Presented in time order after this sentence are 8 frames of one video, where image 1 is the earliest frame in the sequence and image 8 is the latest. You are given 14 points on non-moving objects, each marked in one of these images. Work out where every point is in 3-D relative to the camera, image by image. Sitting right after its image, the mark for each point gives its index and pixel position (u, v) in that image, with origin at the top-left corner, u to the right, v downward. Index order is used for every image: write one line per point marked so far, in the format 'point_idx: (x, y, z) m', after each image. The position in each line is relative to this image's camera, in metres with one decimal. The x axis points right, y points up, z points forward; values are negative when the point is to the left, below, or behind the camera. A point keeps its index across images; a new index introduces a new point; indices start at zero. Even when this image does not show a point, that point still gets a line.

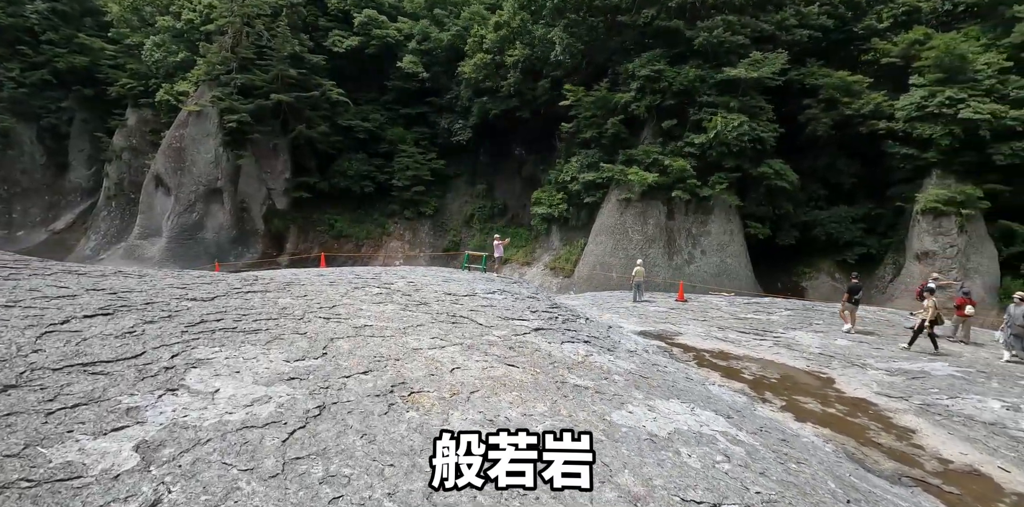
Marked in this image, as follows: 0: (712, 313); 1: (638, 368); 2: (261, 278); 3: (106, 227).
0: (+4.1, -1.3, +9.5) m
1: (+1.3, -1.2, +4.7) m
2: (-3.6, -0.4, +6.8) m
3: (-16.9, +1.2, +19.7) m
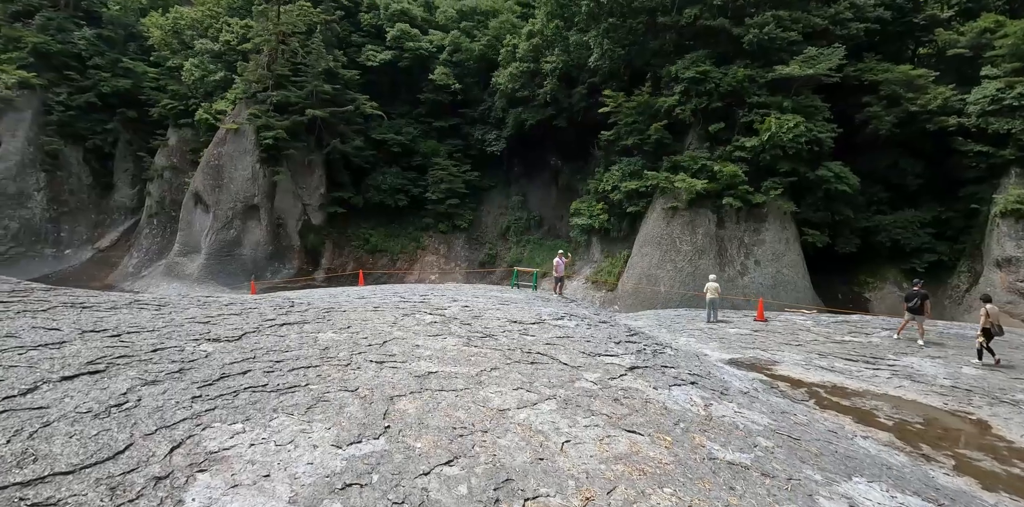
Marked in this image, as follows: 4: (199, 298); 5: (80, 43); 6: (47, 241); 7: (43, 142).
0: (+5.1, -1.5, +8.3) m
1: (+2.1, -1.3, +3.7) m
2: (-2.7, -0.7, +6.1) m
3: (-15.3, +0.4, +19.7) m
4: (-3.7, -0.6, +5.6) m
5: (-18.3, +8.8, +19.8) m
6: (-19.2, +0.6, +19.4) m
7: (-19.4, +4.6, +19.4) m
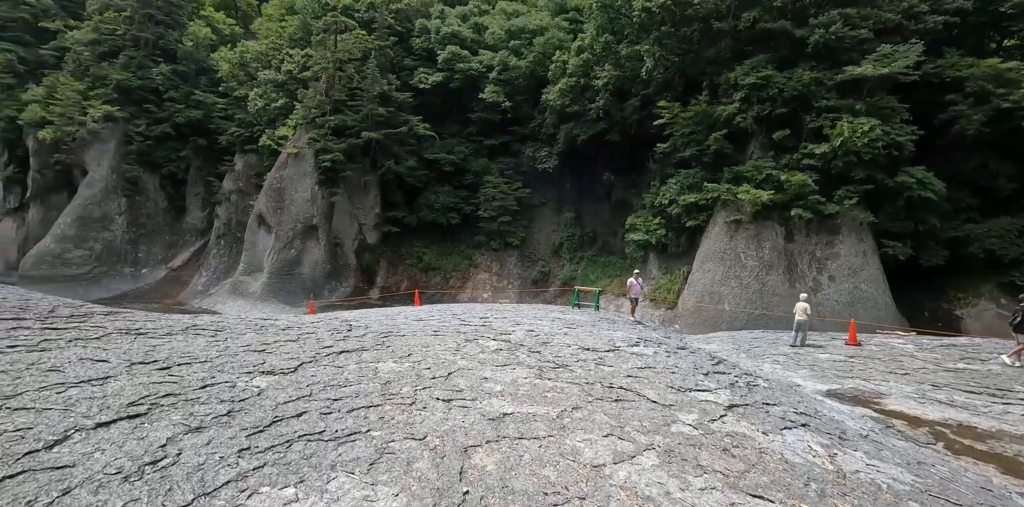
0: (+6.1, -1.7, +7.2) m
1: (+2.6, -1.5, +3.0) m
2: (-1.9, -0.9, +5.9) m
3: (-13.0, -0.5, +20.7) m
4: (-3.0, -0.8, +5.4) m
5: (-16.1, +7.9, +21.4) m
6: (-17.0, -0.3, +20.8) m
7: (-17.2, +3.7, +21.0) m
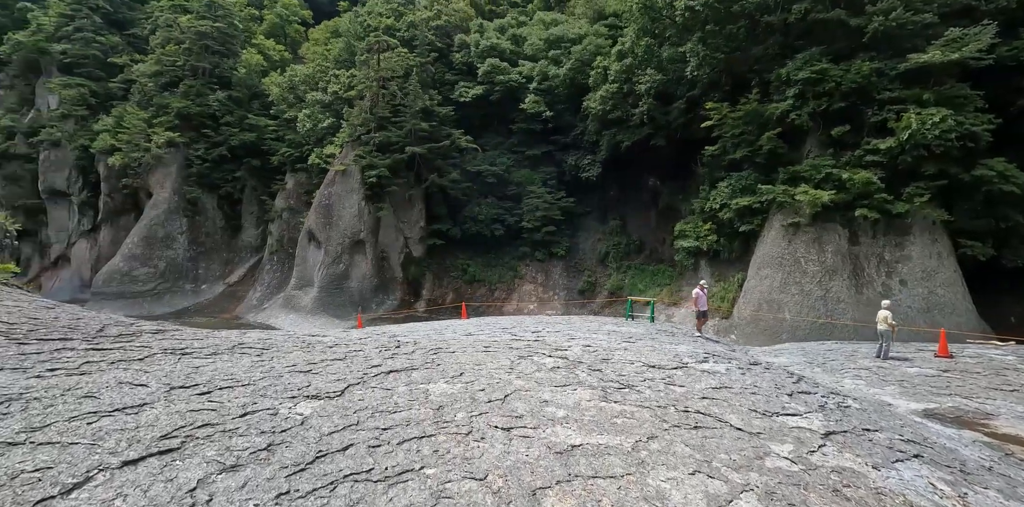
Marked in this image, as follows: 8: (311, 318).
0: (+6.9, -1.7, +6.4) m
1: (+3.0, -1.5, +2.4) m
2: (-1.3, -1.1, +5.7) m
3: (-11.1, -1.2, +21.5) m
4: (-2.4, -1.0, +5.4) m
5: (-14.3, +7.1, +22.6) m
6: (-15.1, -1.1, +21.8) m
7: (-15.3, +2.9, +22.1) m
8: (-7.8, -2.5, +18.3) m
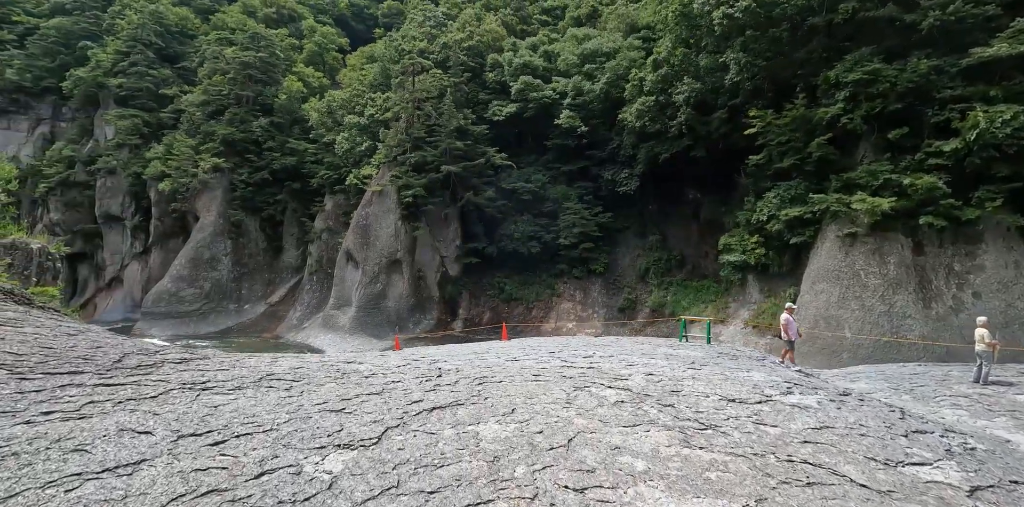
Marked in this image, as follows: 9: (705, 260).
0: (+7.4, -1.8, +5.4) m
1: (+3.3, -1.5, +1.7) m
2: (-0.8, -1.3, +5.3) m
3: (-9.4, -2.1, +21.7) m
4: (-1.9, -1.2, +5.1) m
5: (-12.6, +6.1, +23.3) m
6: (-13.4, -2.1, +22.4) m
7: (-13.7, +1.8, +22.8) m
8: (-6.3, -3.3, +18.3) m
9: (+7.9, -0.3, +19.2) m
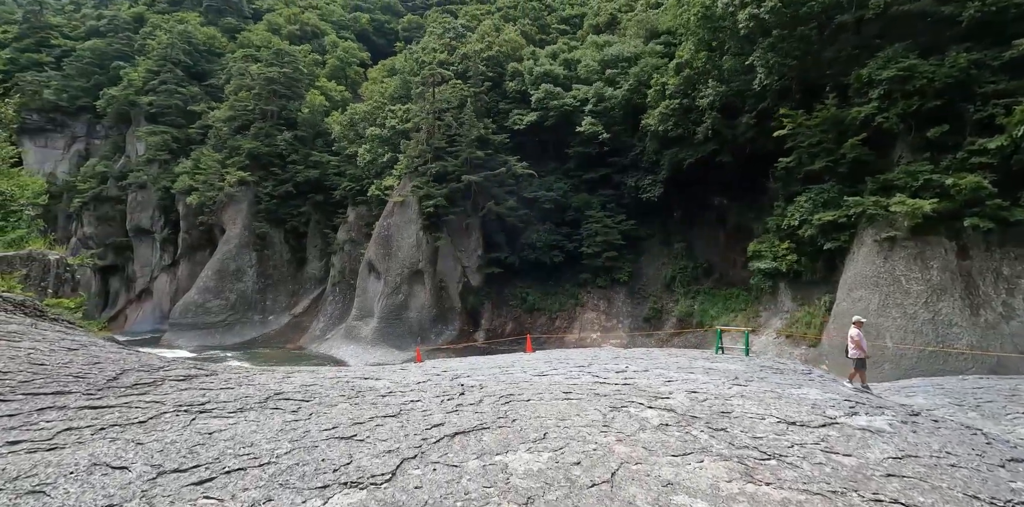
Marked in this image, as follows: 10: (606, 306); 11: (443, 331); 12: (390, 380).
0: (+7.7, -1.8, +4.7) m
1: (+3.4, -1.4, +1.3) m
2: (-0.5, -1.4, +5.0) m
3: (-8.4, -2.6, +21.7) m
4: (-1.6, -1.3, +4.8) m
5: (-11.6, +5.5, +23.7) m
6: (-12.3, -2.6, +22.6) m
7: (-12.7, +1.3, +23.1) m
8: (-5.5, -3.7, +18.2) m
9: (+8.8, -0.5, +18.5) m
10: (+3.8, -2.1, +19.5) m
11: (-2.9, -3.2, +19.1) m
12: (-1.3, -1.3, +5.0) m
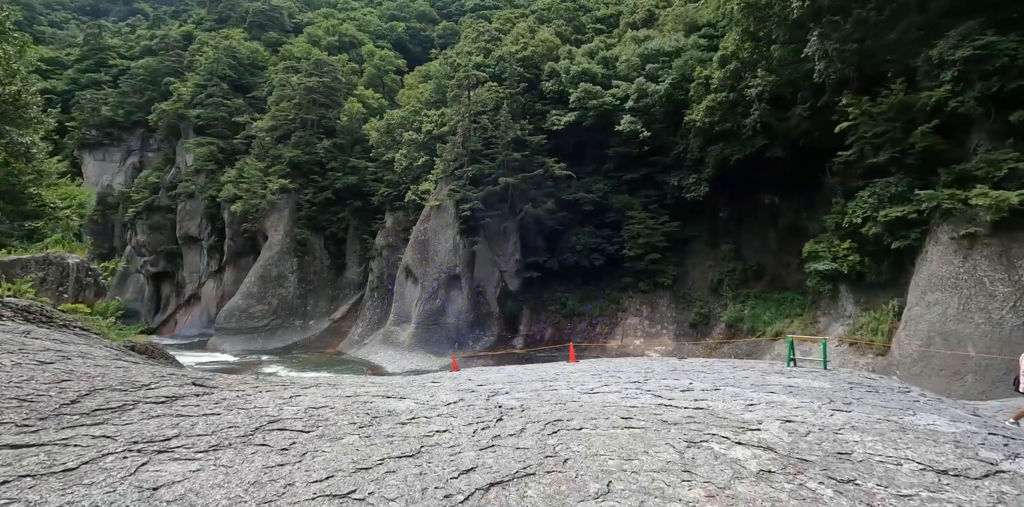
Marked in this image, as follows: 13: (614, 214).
0: (+8.1, -1.7, +3.5) m
1: (+3.5, -1.4, +0.4) m
2: (-0.1, -1.4, +4.4) m
3: (-6.7, -2.8, +21.7) m
4: (-1.2, -1.3, +4.3) m
5: (-9.8, +5.2, +23.9) m
6: (-10.5, -2.9, +22.8) m
7: (-10.8, +1.0, +23.4) m
8: (-4.0, -3.9, +17.9) m
9: (+10.2, -0.6, +17.2) m
10: (+5.4, -2.2, +18.5) m
11: (-1.4, -3.3, +18.6) m
12: (-0.9, -1.3, +4.4) m
13: (+4.2, +1.8, +19.8) m
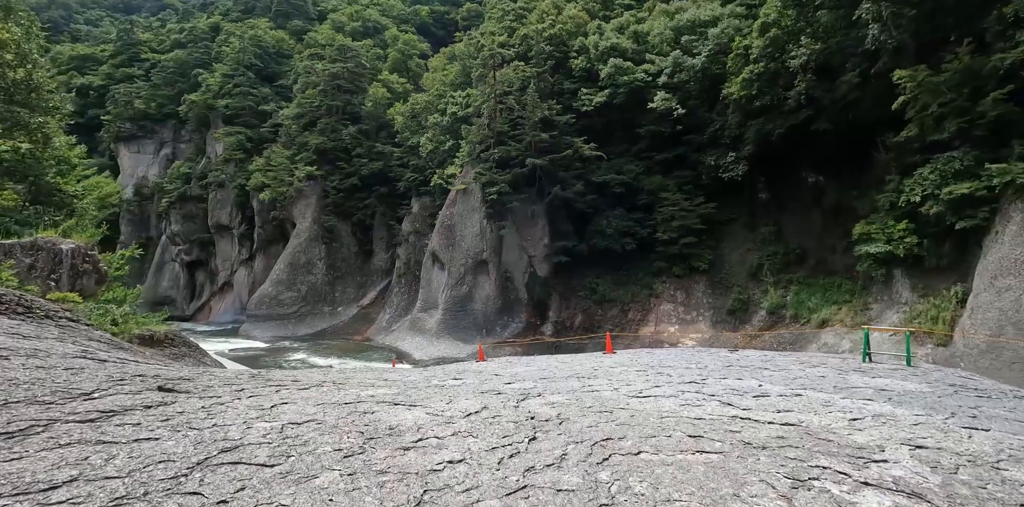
0: (+8.3, -1.5, +2.4) m
1: (+3.5, -1.3, -0.5) m
2: (+0.2, -1.2, +3.8) m
3: (-5.4, -2.2, +21.5) m
4: (-0.9, -1.1, +3.7) m
5: (-8.5, +5.9, +23.6) m
6: (-9.2, -2.3, +22.8) m
7: (-9.5, +1.6, +23.3) m
8: (-2.9, -3.3, +17.6) m
9: (+11.2, +0.1, +15.9) m
10: (+6.4, -1.6, +17.5) m
11: (-0.3, -2.7, +18.1) m
12: (-0.6, -1.1, +3.9) m
13: (+5.3, +2.4, +18.8) m
